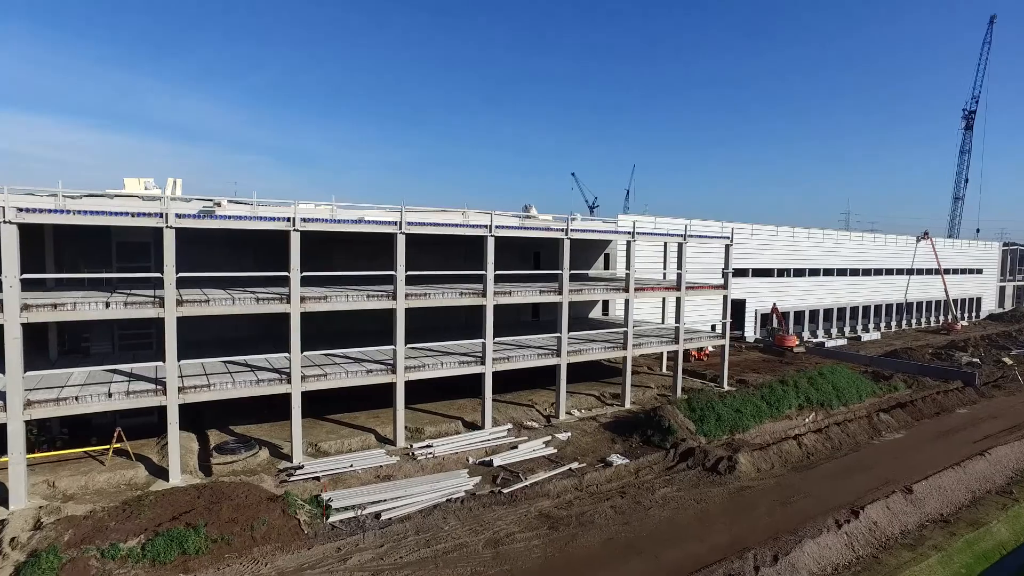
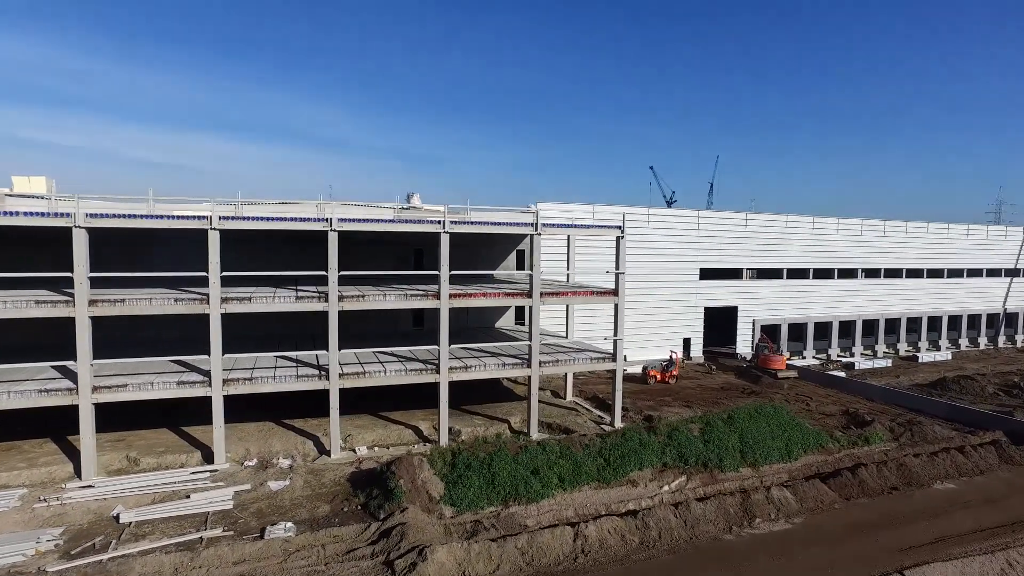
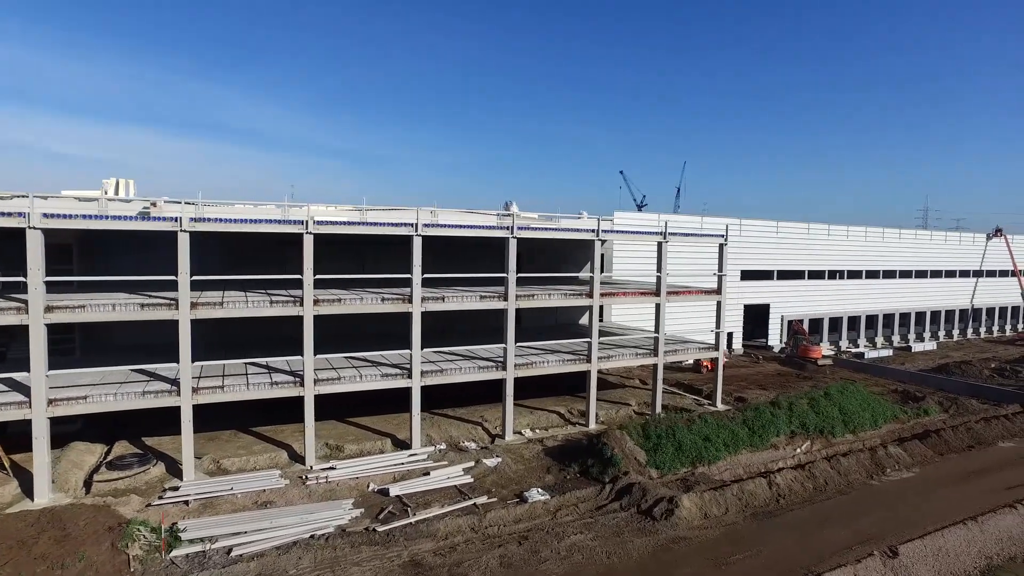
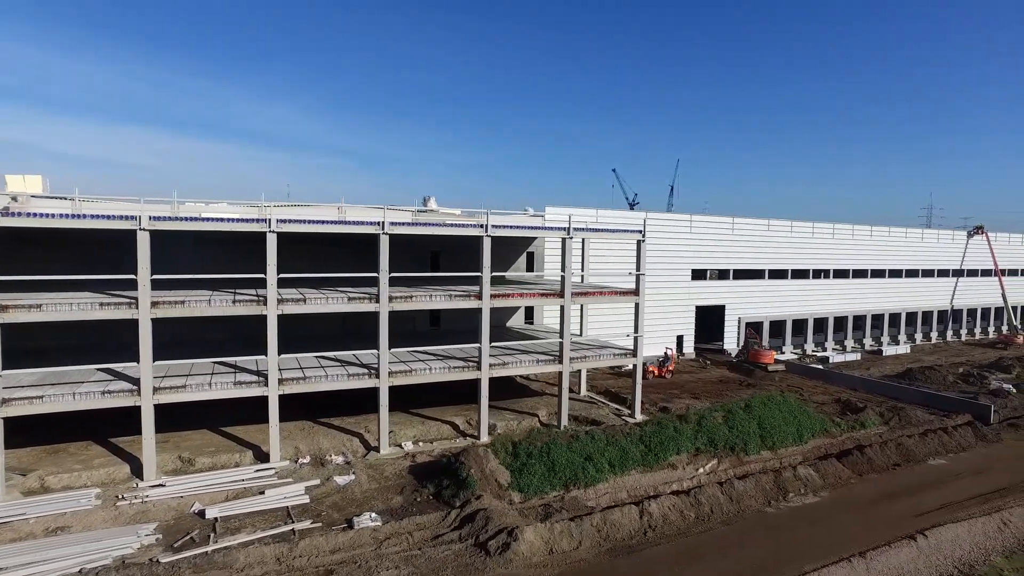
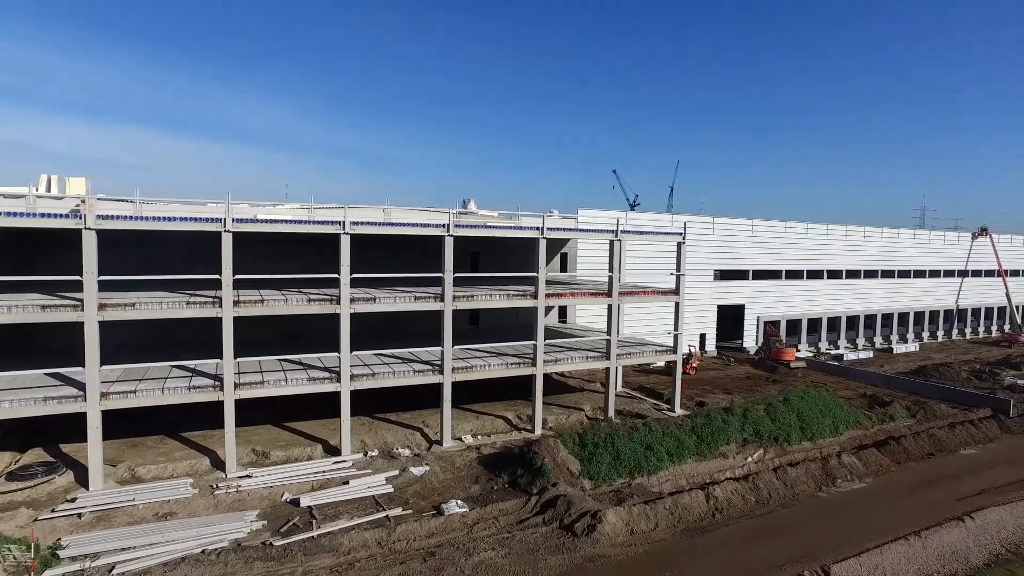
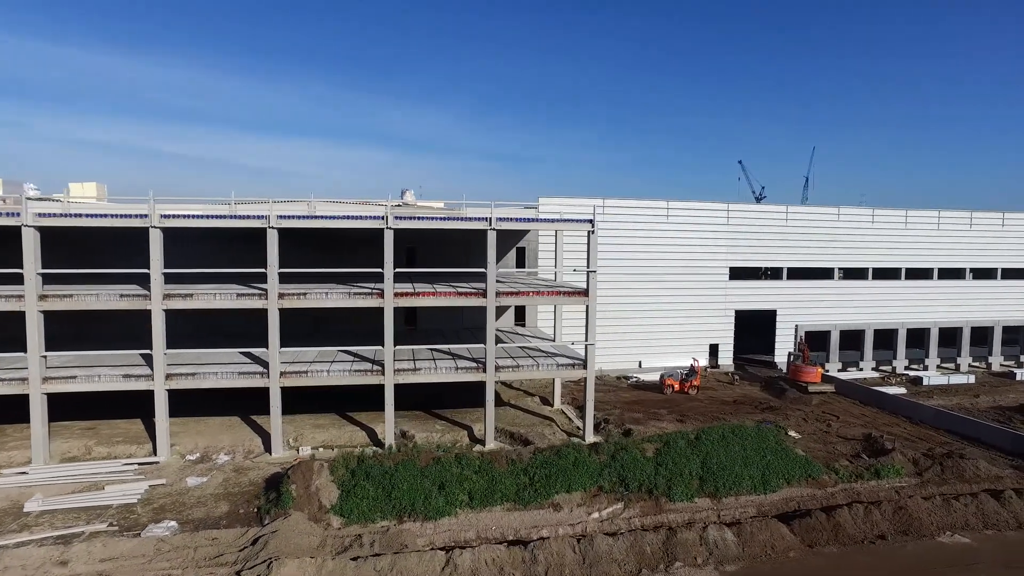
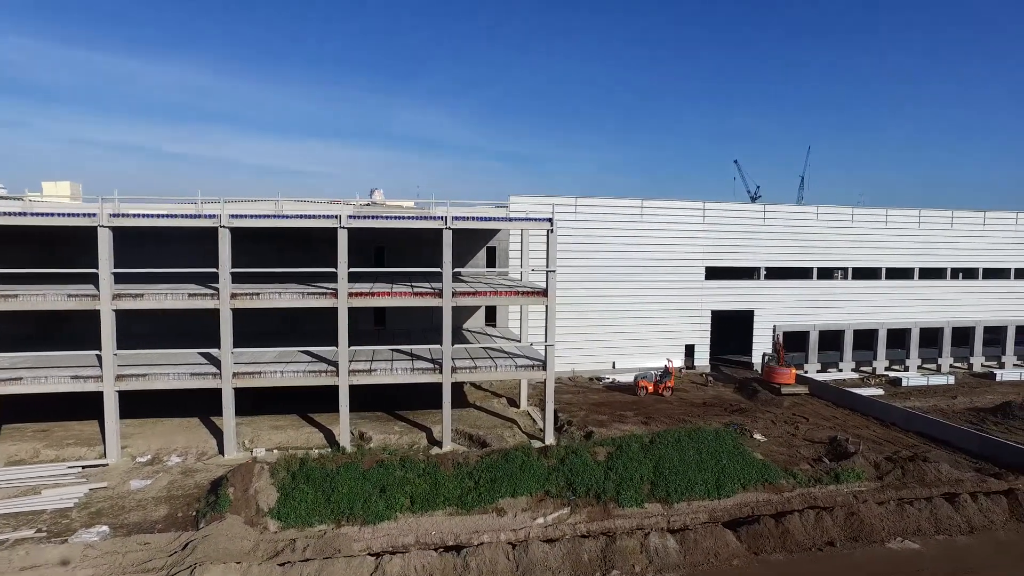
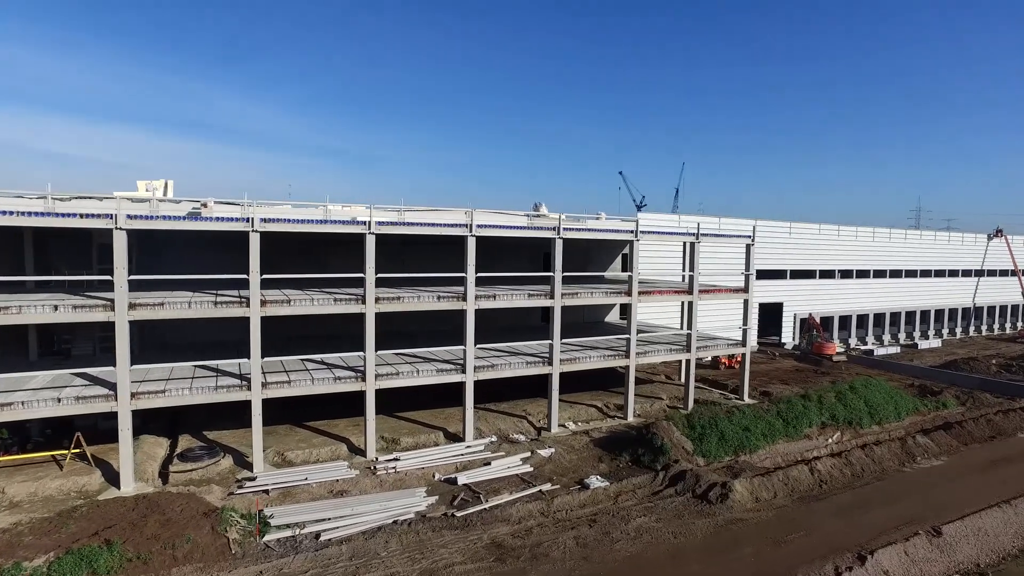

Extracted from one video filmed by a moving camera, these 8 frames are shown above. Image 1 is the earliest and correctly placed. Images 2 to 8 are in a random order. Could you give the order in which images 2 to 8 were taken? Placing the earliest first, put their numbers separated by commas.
8, 3, 5, 4, 2, 6, 7
